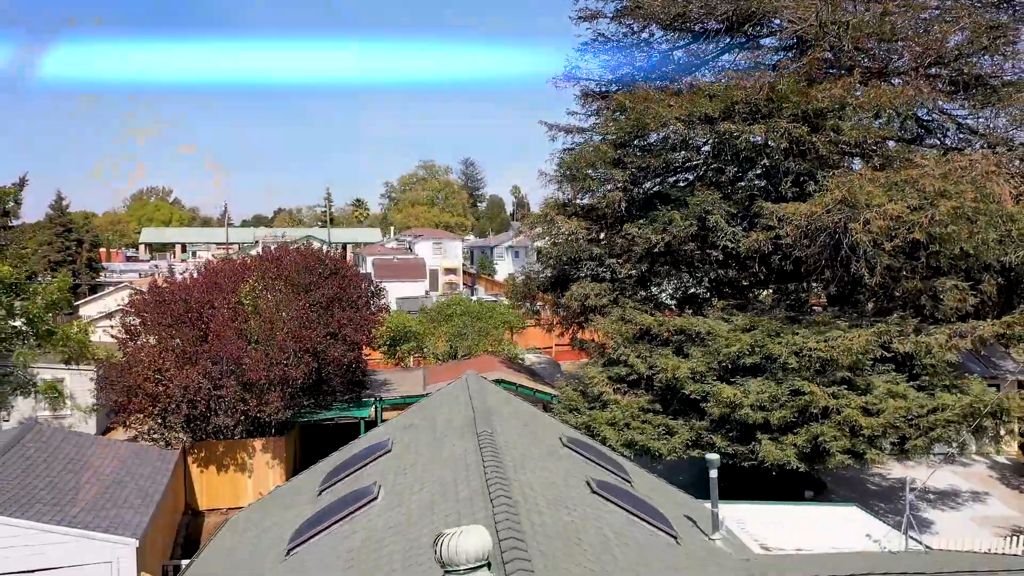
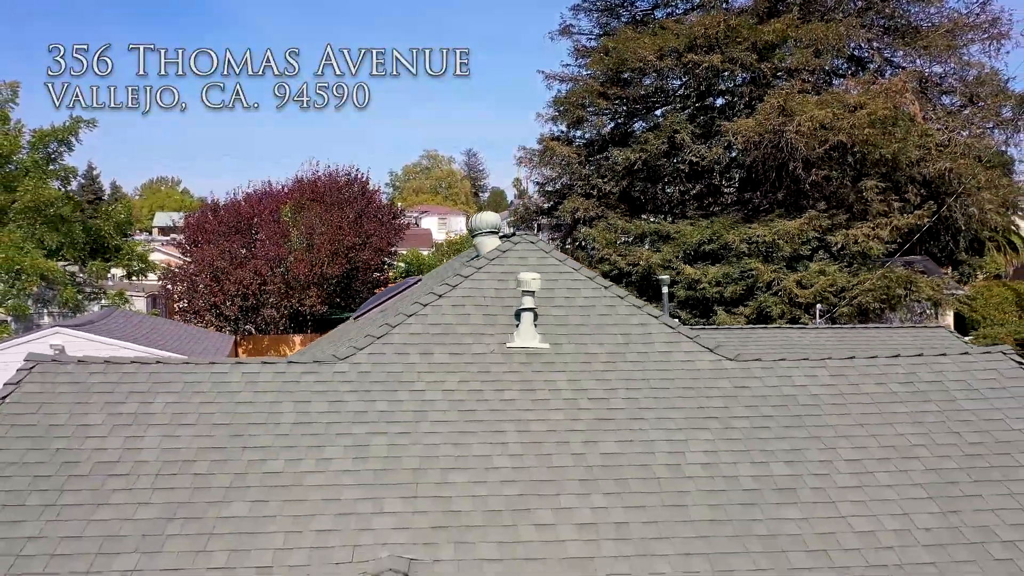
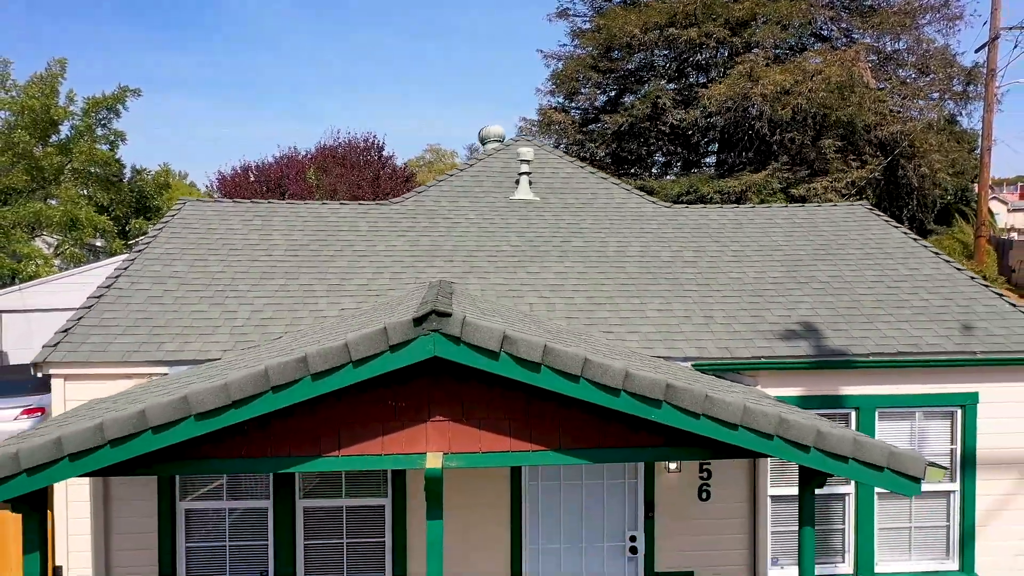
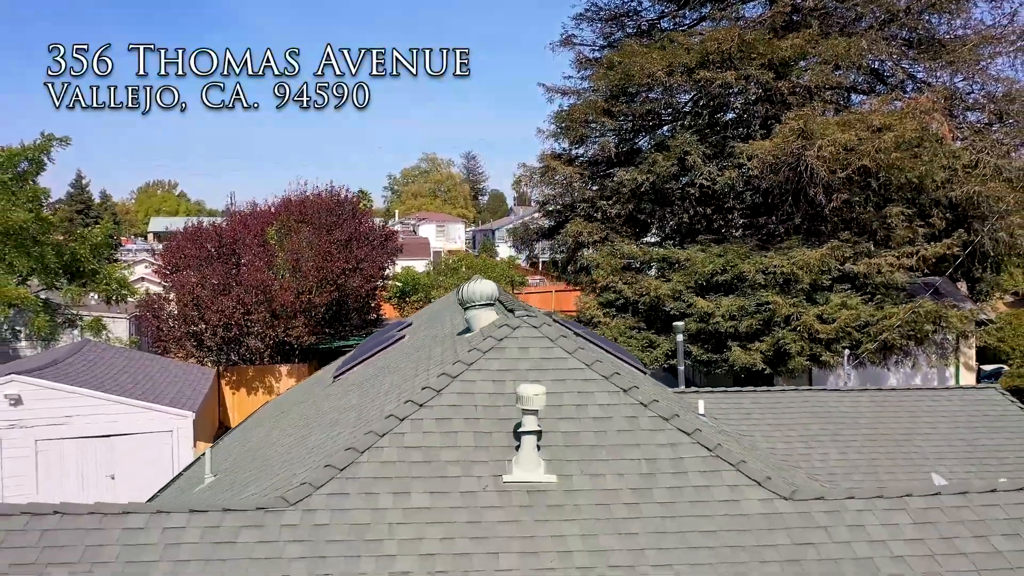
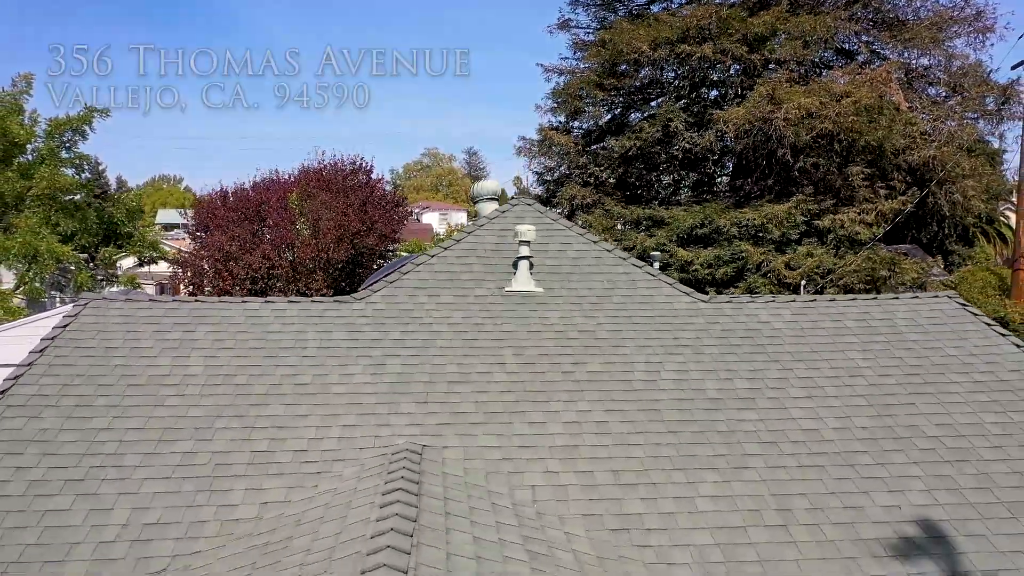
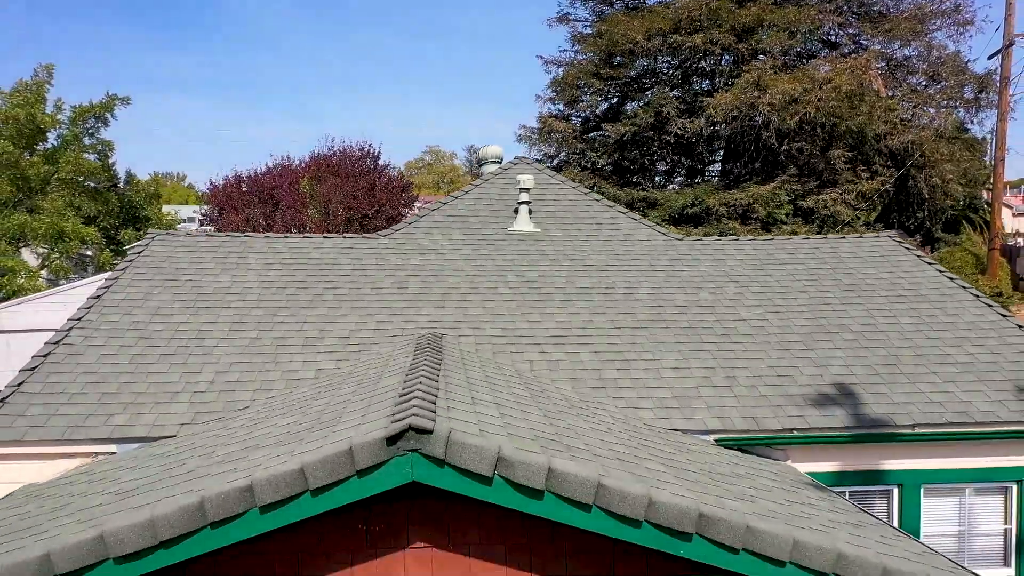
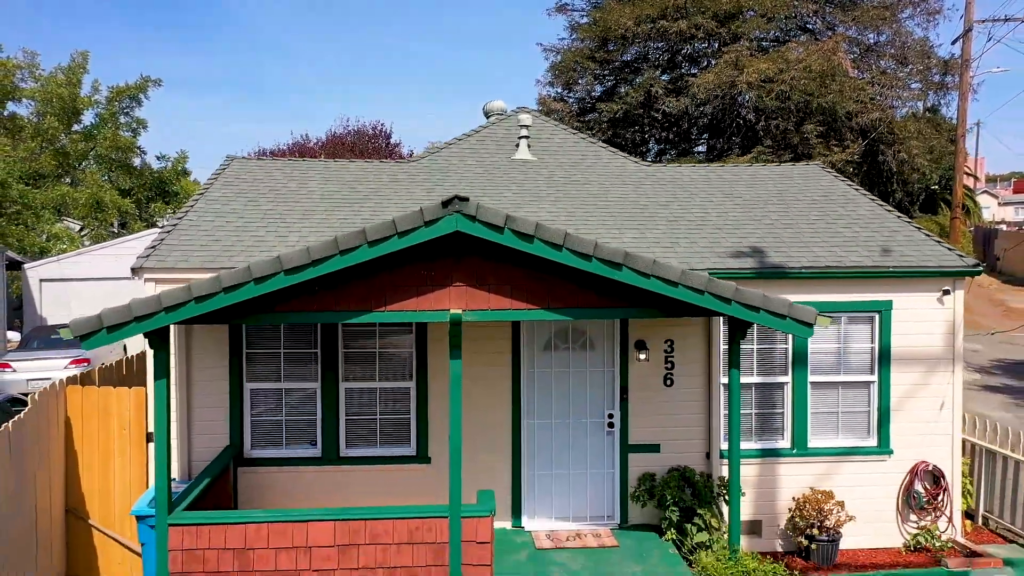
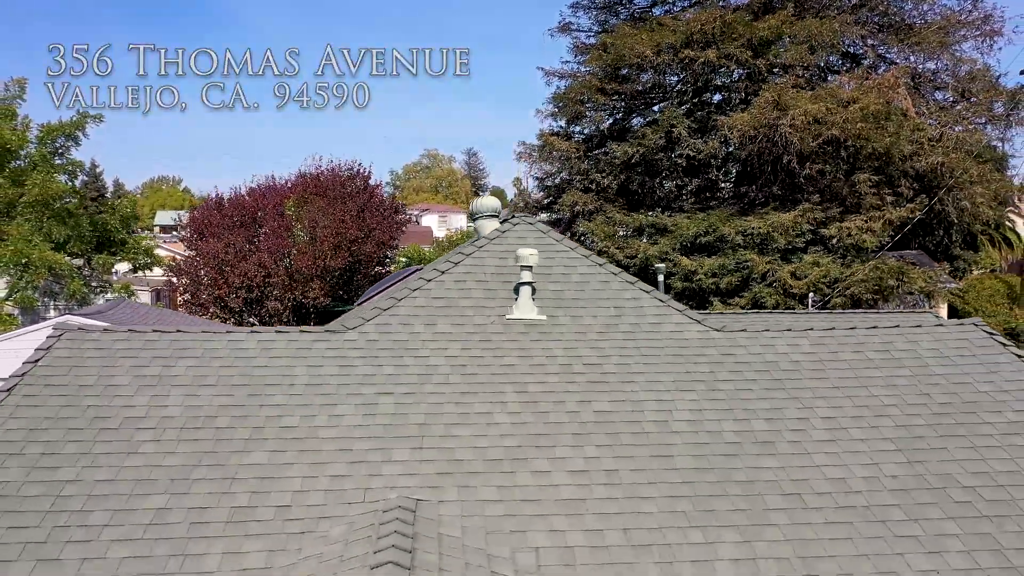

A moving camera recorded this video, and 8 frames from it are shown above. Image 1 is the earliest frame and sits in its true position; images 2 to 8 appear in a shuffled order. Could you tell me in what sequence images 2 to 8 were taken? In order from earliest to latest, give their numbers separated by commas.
4, 2, 8, 5, 6, 3, 7
